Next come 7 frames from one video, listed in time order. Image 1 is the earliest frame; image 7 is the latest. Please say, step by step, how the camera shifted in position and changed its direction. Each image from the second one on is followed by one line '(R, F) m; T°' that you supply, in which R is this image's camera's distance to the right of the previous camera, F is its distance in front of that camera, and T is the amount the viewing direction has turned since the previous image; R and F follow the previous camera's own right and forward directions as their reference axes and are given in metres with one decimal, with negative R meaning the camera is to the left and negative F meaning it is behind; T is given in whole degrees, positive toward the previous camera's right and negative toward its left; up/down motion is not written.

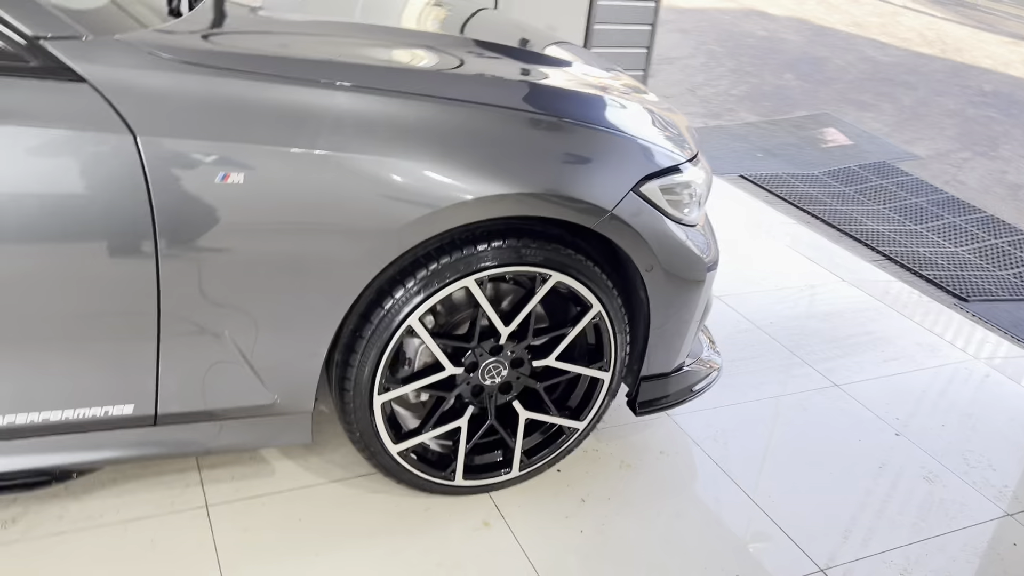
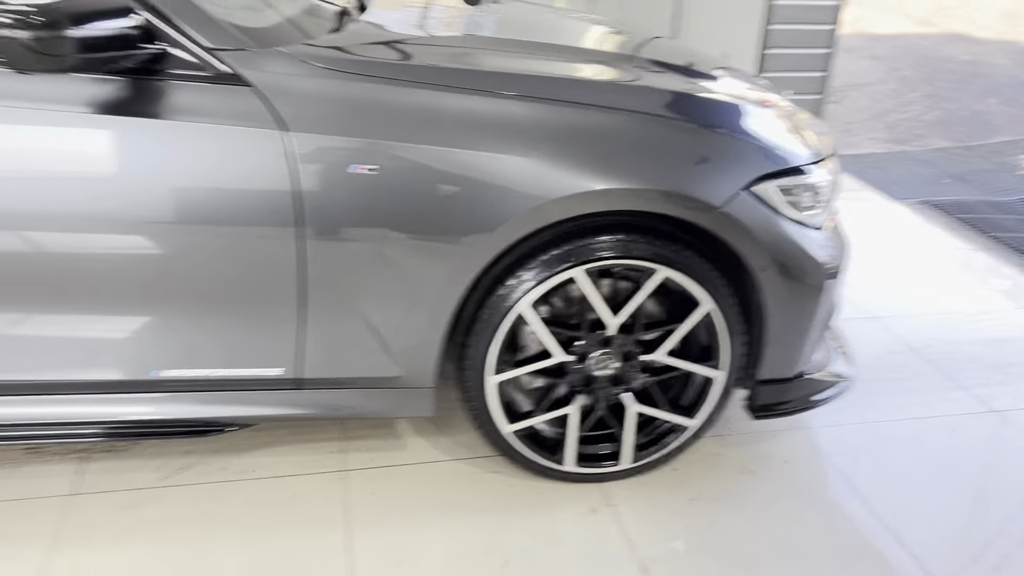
(+0.2, -0.1) m; -13°
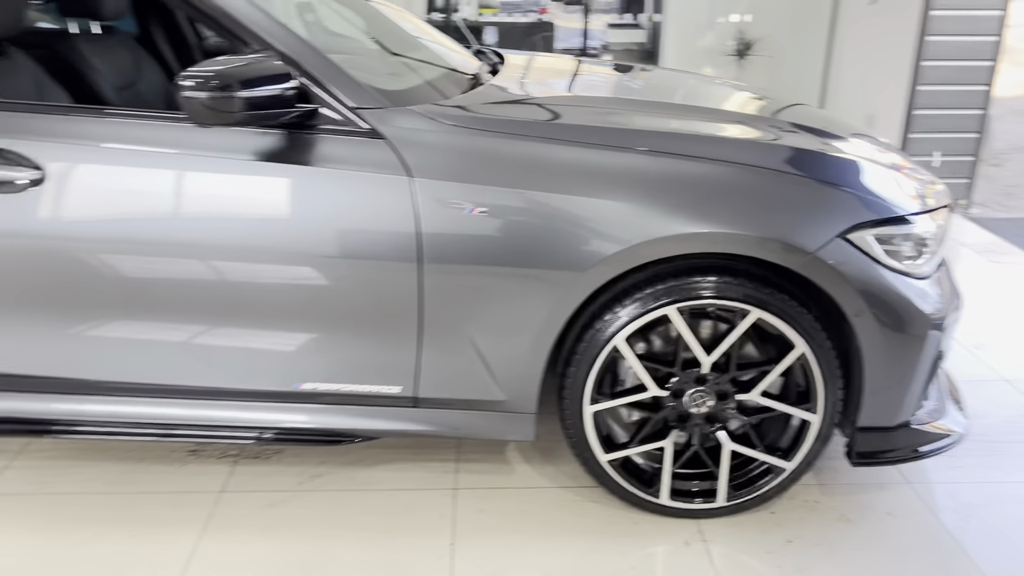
(+0.1, -0.1) m; -11°
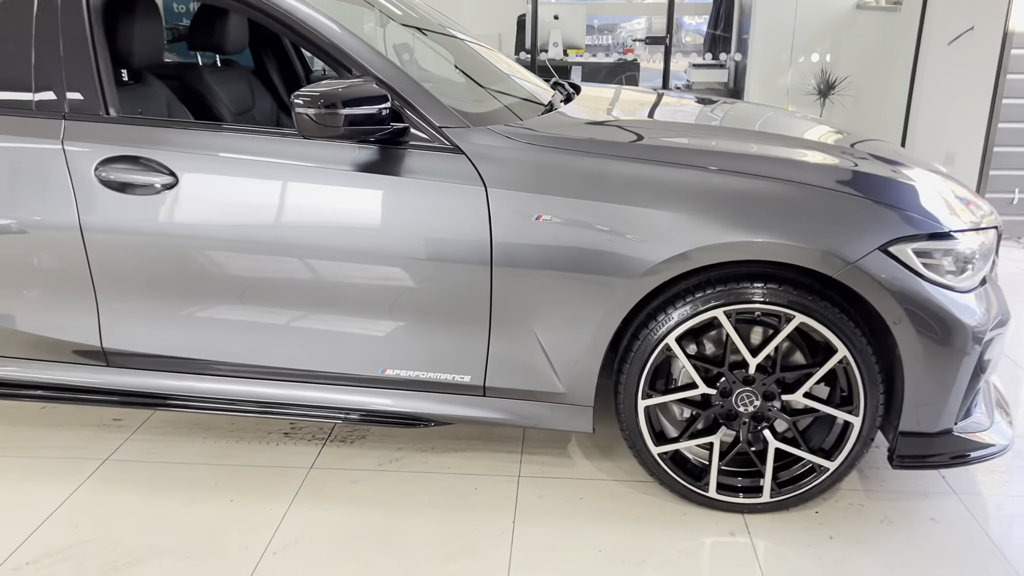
(+0.1, -0.2) m; -6°
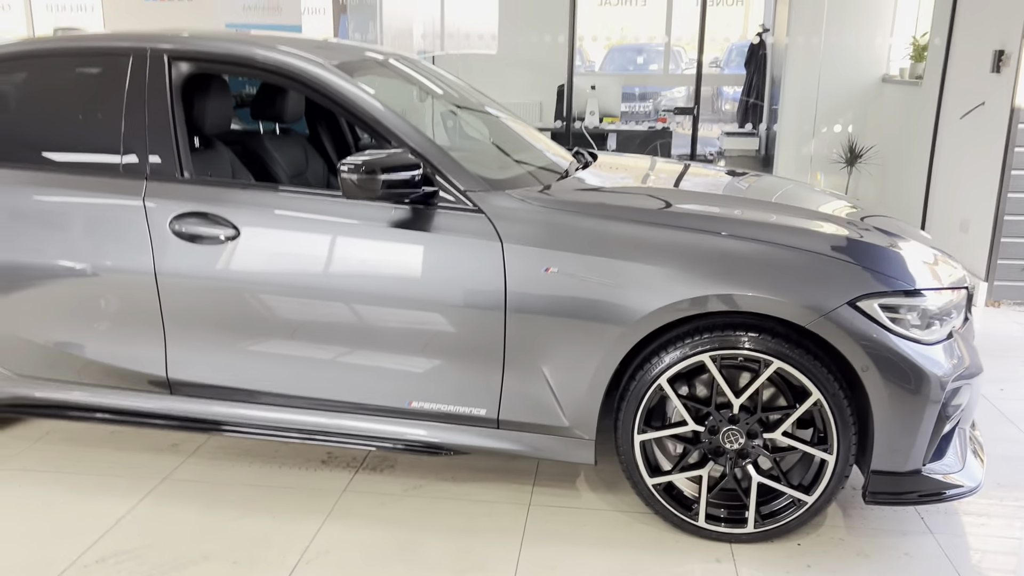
(+0.1, -0.3) m; -3°
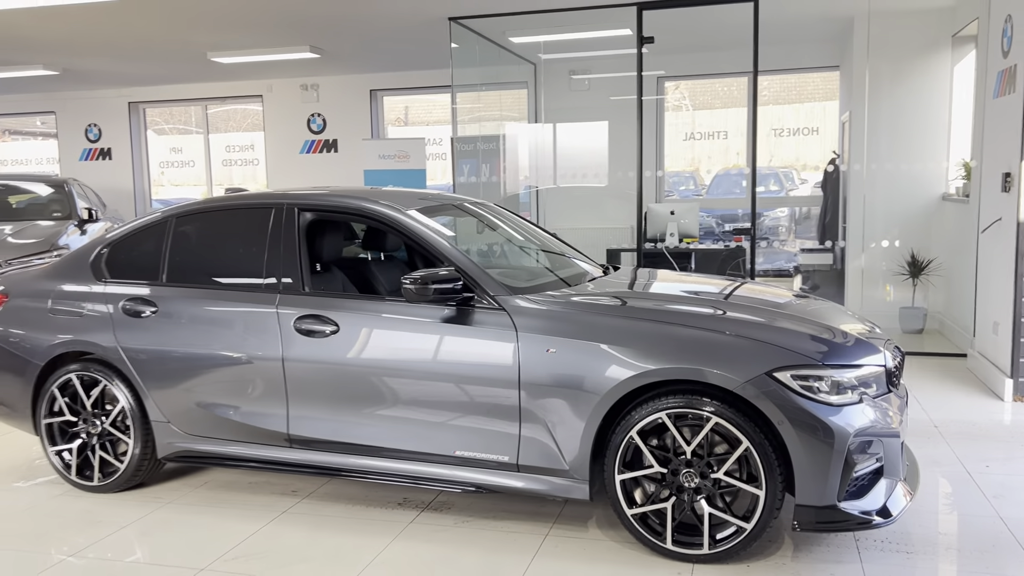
(+0.4, -0.8) m; -9°
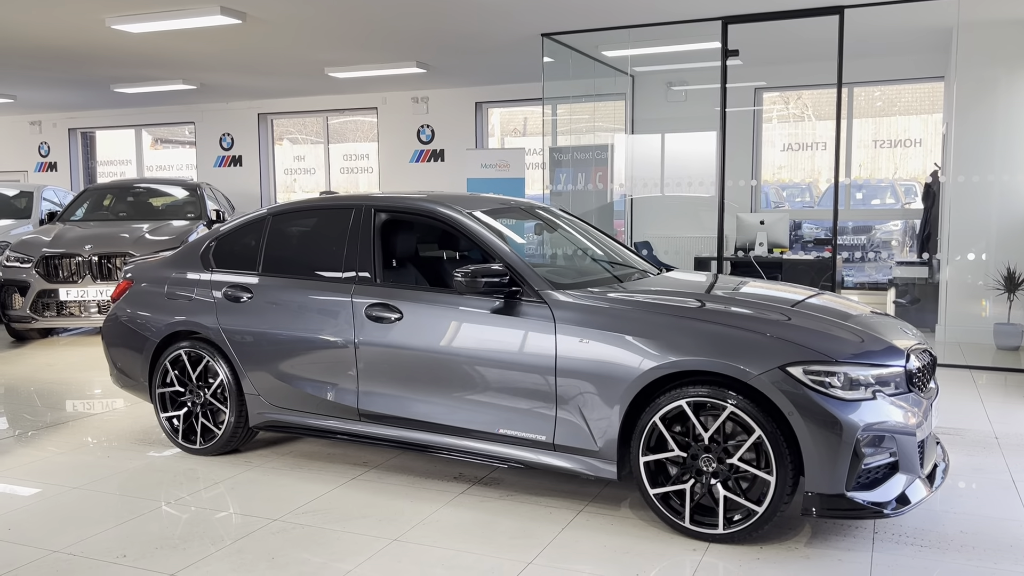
(+0.3, -0.3) m; -8°
